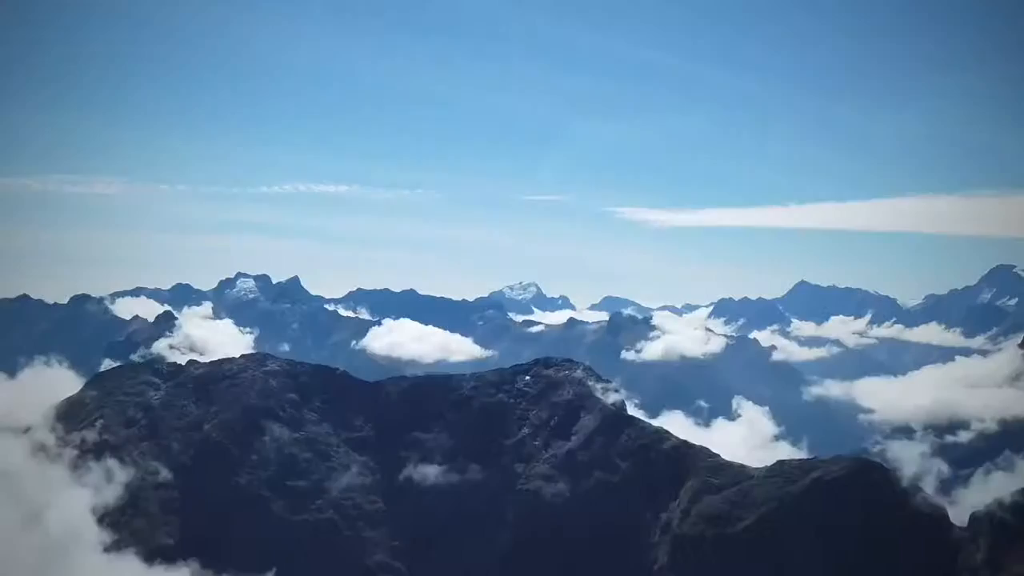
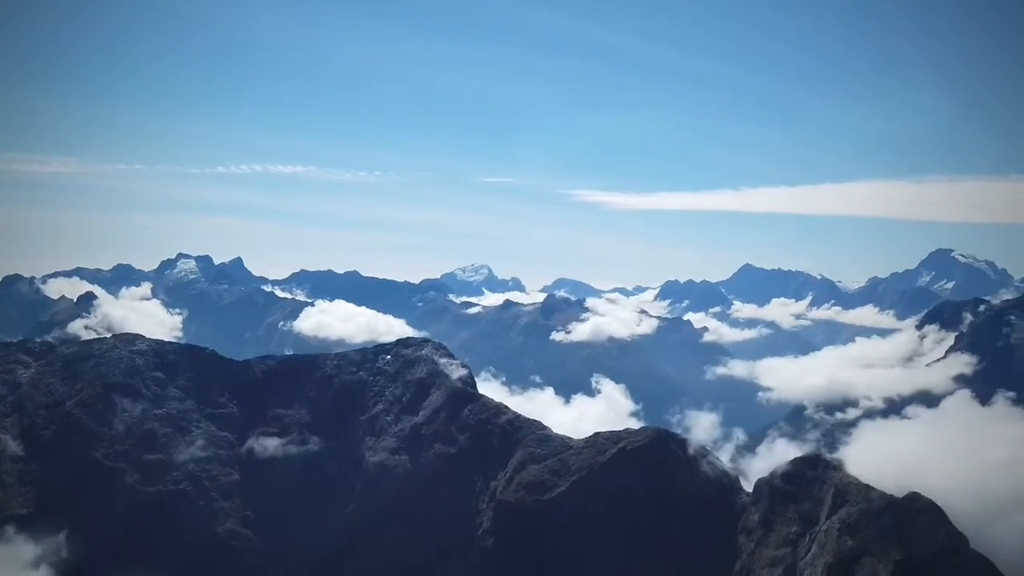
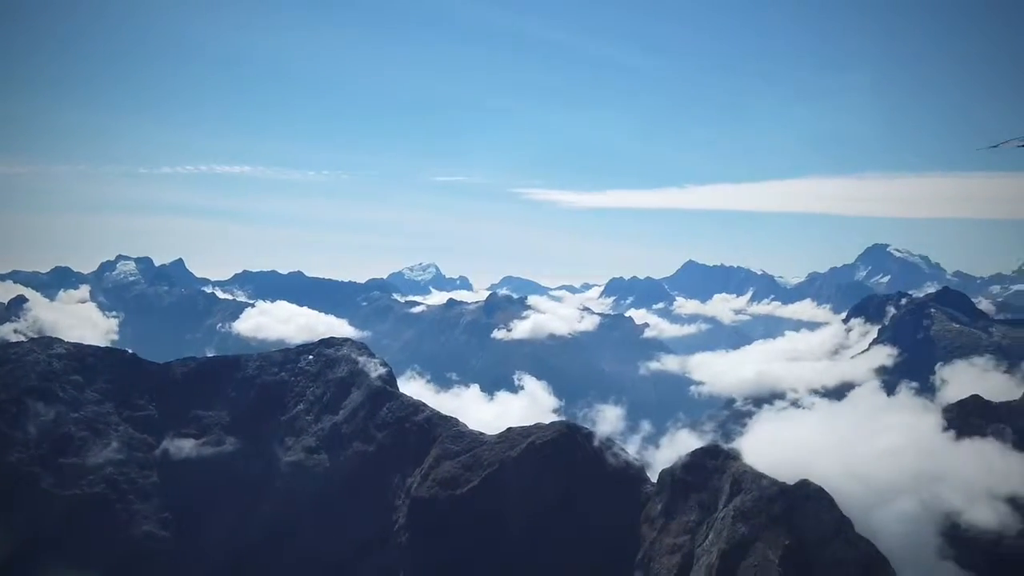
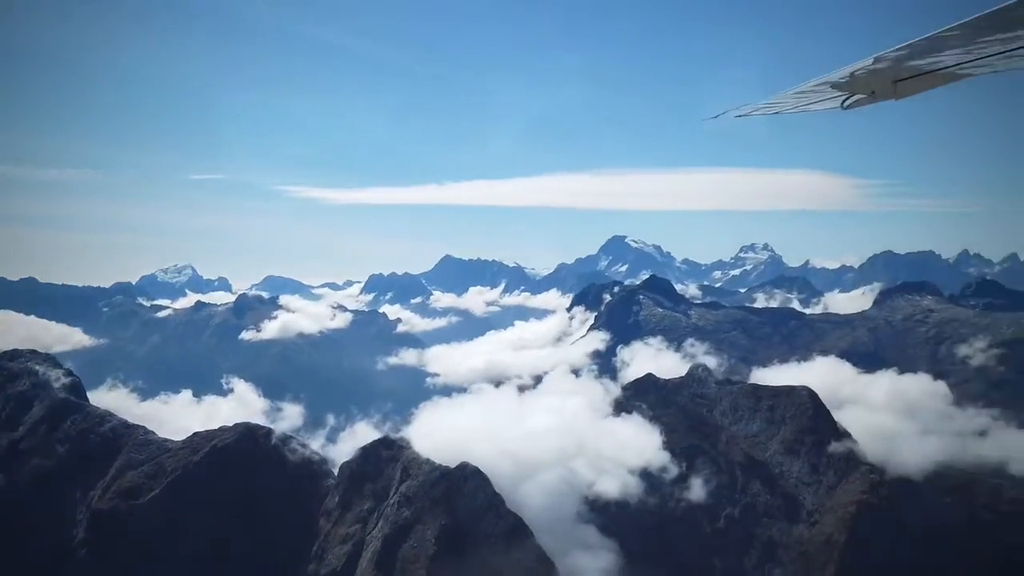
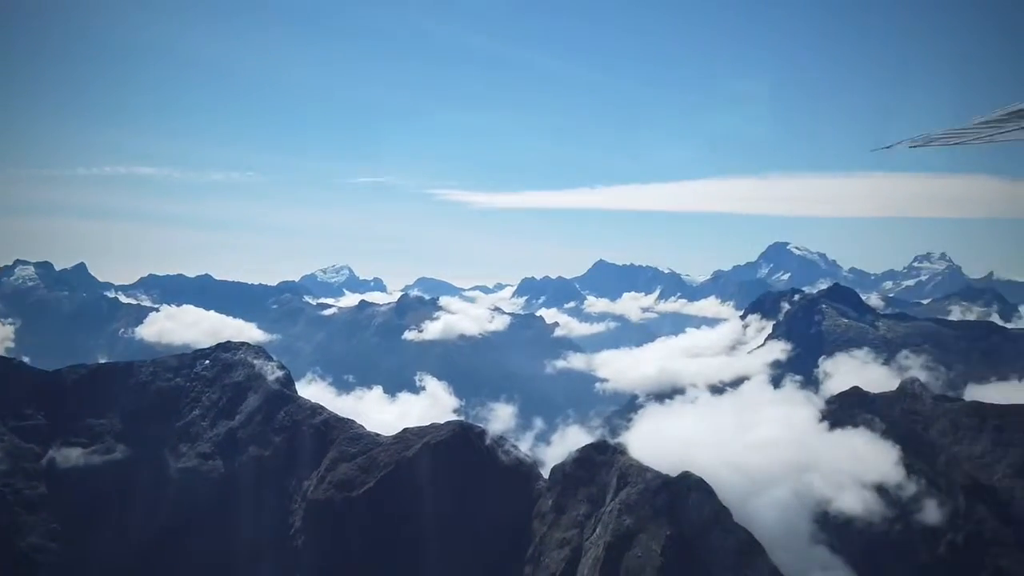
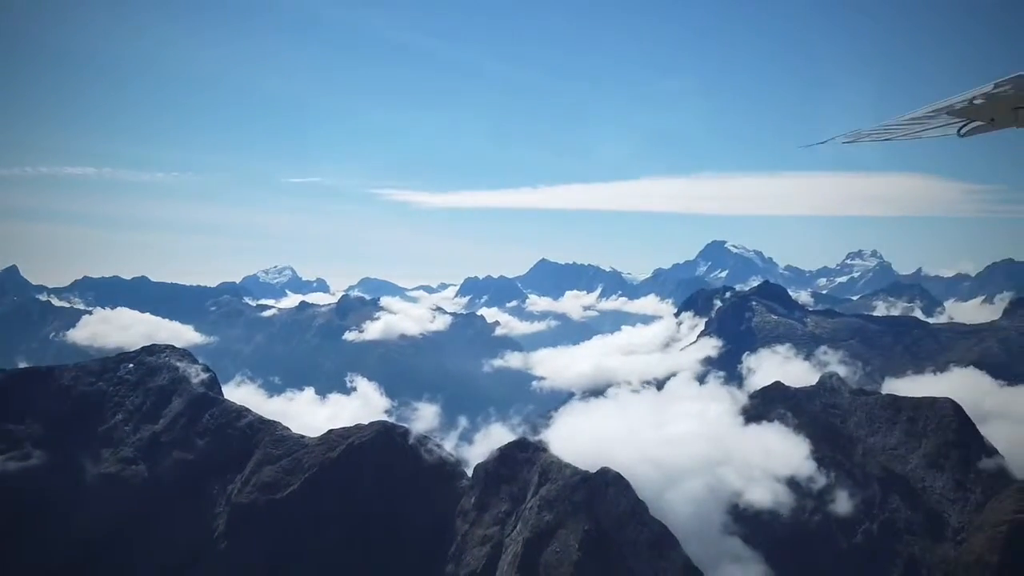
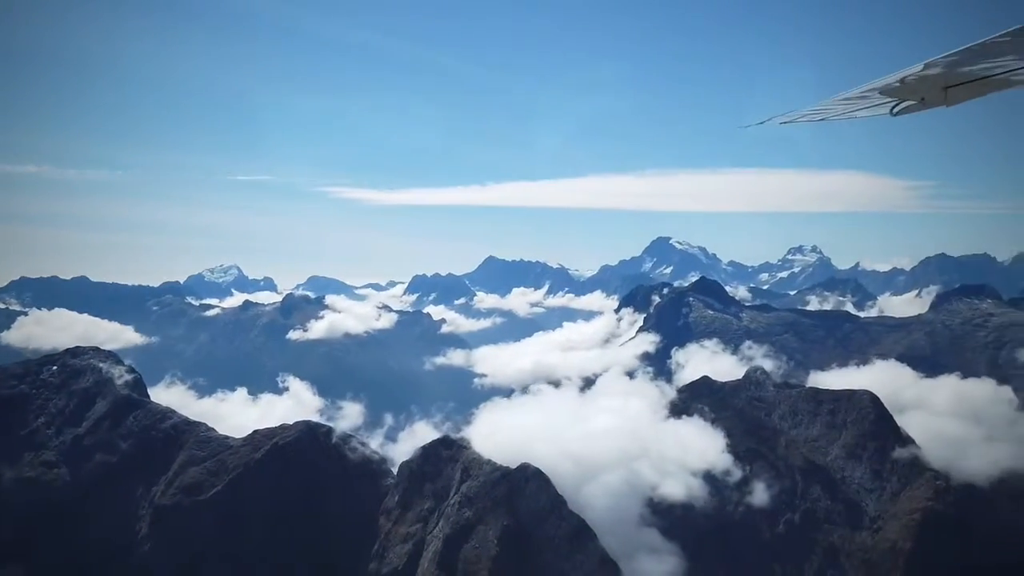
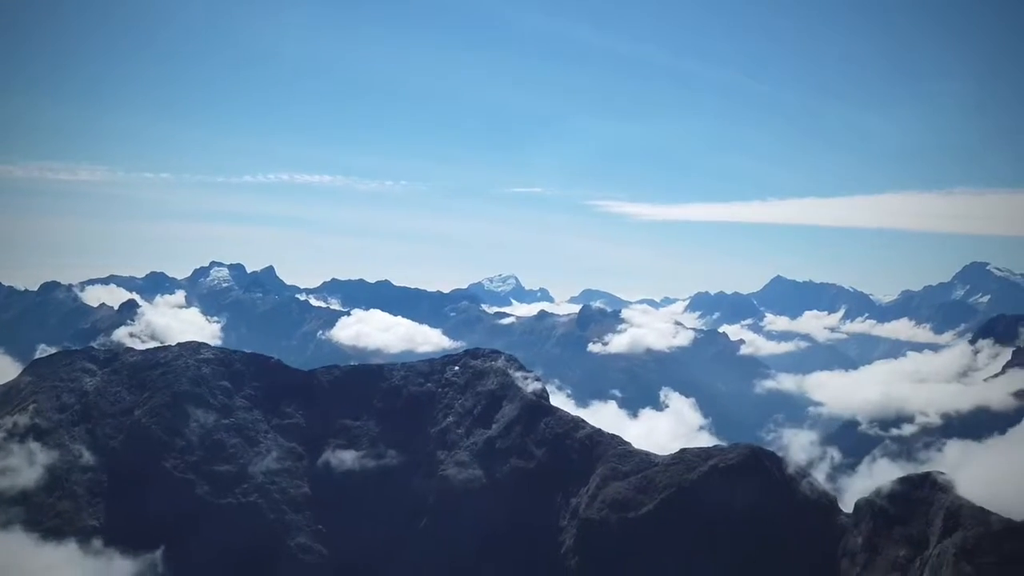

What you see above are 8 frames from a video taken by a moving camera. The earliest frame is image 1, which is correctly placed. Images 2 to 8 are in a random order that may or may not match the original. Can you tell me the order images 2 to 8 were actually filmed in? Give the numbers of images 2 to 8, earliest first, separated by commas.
8, 2, 3, 5, 6, 7, 4
